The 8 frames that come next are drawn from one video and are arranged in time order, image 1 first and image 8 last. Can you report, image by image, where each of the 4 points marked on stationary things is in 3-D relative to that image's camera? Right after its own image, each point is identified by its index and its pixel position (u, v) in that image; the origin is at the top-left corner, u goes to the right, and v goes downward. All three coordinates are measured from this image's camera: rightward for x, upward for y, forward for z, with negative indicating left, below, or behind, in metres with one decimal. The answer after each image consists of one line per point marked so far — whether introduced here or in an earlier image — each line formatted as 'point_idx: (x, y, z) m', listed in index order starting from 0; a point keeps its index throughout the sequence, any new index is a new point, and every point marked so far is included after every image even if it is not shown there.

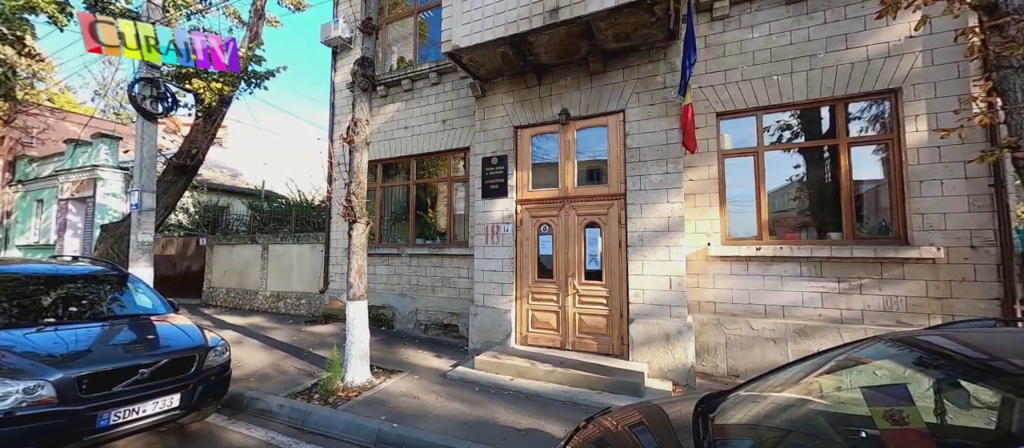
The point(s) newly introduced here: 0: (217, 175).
0: (-12.1, +2.1, +16.0) m
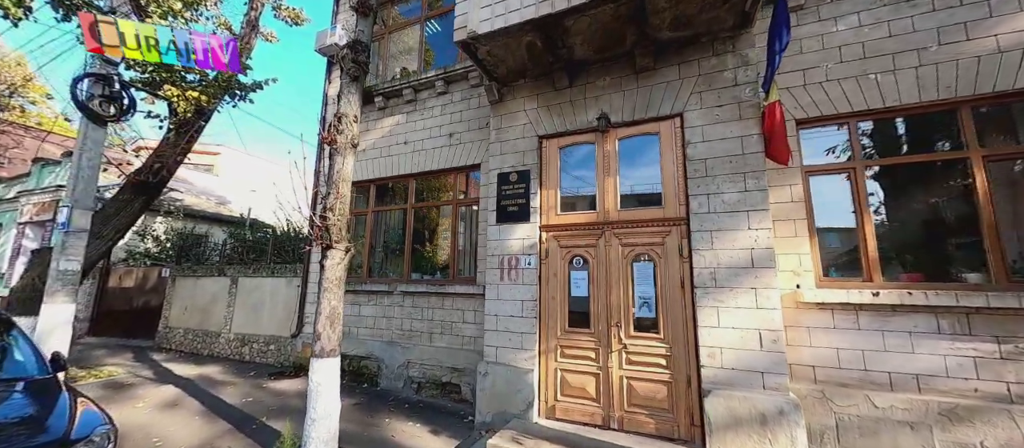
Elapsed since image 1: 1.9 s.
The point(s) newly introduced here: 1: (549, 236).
0: (-11.8, +0.9, +14.8) m
1: (+0.5, -0.1, +4.7) m
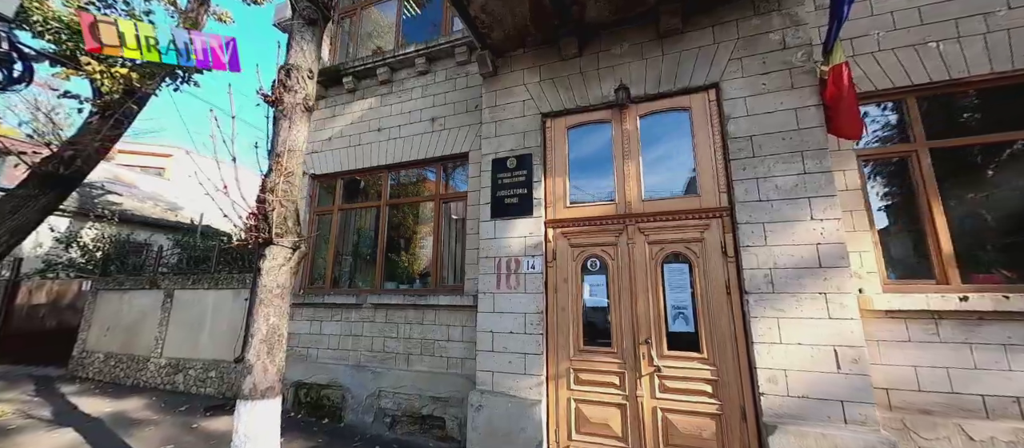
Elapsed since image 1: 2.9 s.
0: (-12.5, +0.7, +13.2) m
1: (+0.4, -0.1, +3.9) m
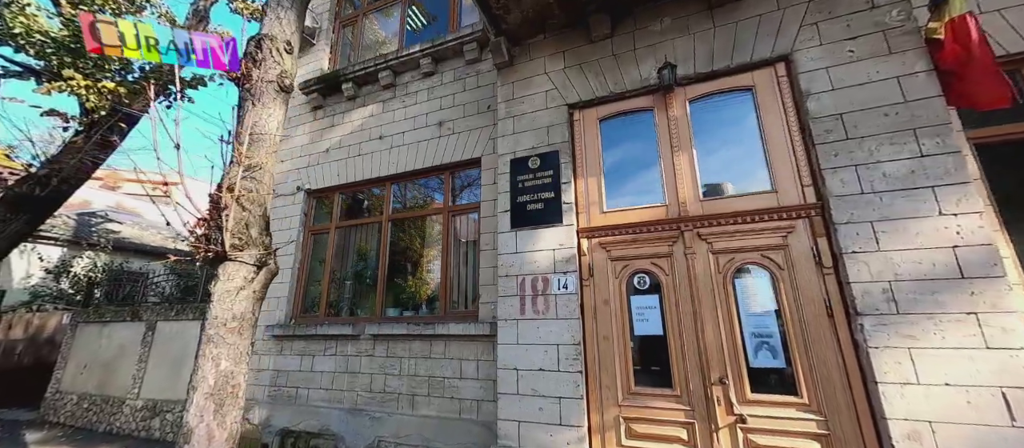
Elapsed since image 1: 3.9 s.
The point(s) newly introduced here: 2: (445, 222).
0: (-12.1, -0.3, +12.8) m
1: (+0.7, -0.2, +3.2) m
2: (-0.8, 0.0, +4.6) m
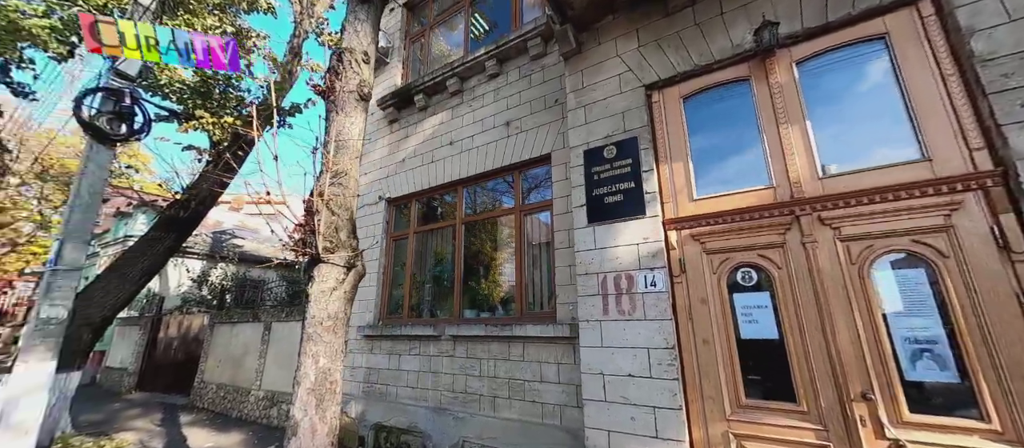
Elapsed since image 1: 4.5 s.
0: (-9.4, -0.7, +14.7) m
1: (+1.2, -0.1, +2.8) m
2: (+0.1, 0.0, +4.5) m
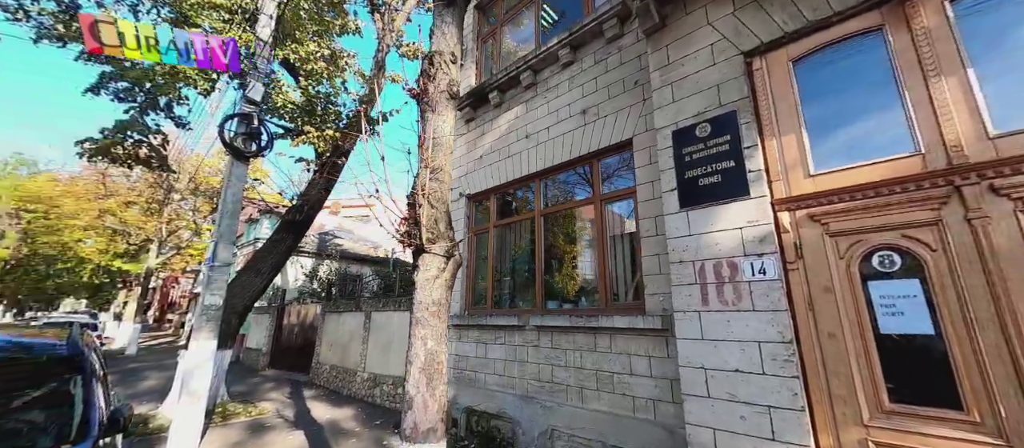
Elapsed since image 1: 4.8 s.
0: (-6.3, -0.7, +16.2) m
1: (+1.9, 0.0, +2.5) m
2: (+1.0, +0.2, +4.4) m
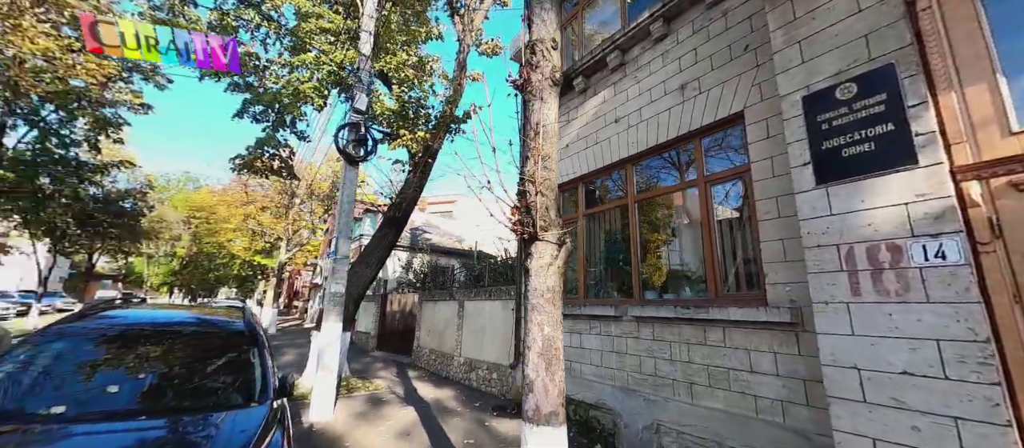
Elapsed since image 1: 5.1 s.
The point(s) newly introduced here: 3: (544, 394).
0: (-2.5, -0.4, +17.1) m
1: (+2.5, +0.2, +2.0) m
2: (+2.1, +0.4, +4.0) m
3: (+0.1, -1.1, +2.6) m
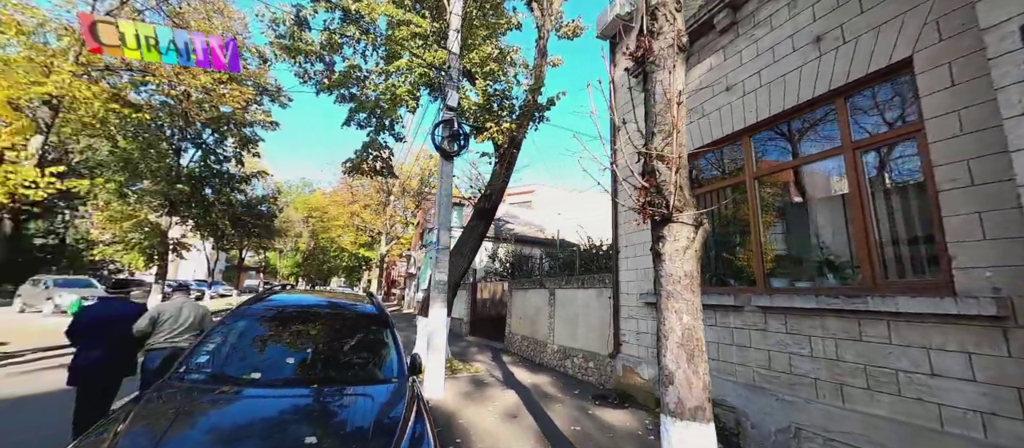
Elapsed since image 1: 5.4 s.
0: (+1.5, +0.1, +17.1) m
1: (+3.2, +0.4, +1.3) m
2: (+3.2, +0.6, +3.3) m
3: (+1.0, -1.0, +2.4) m
